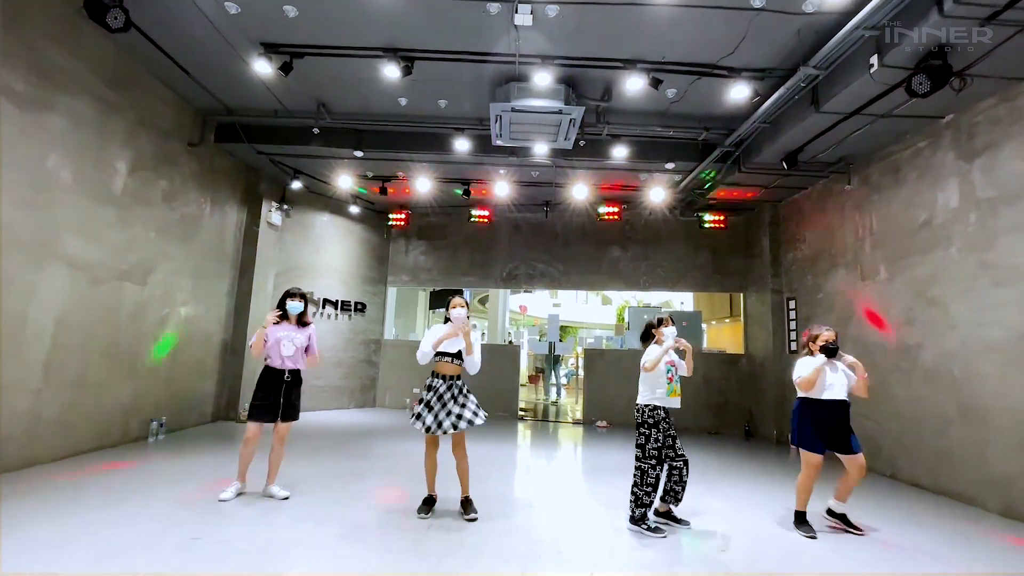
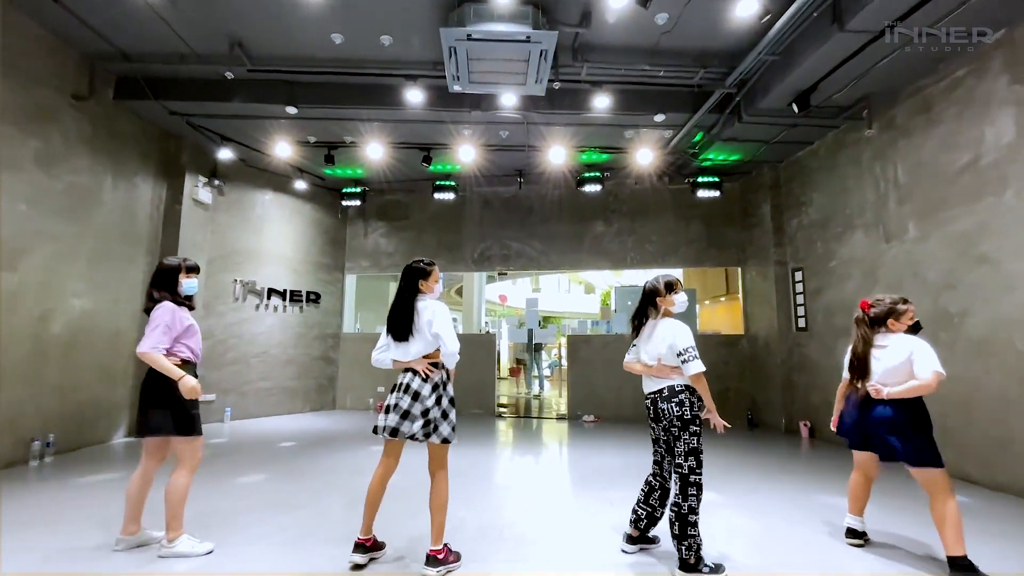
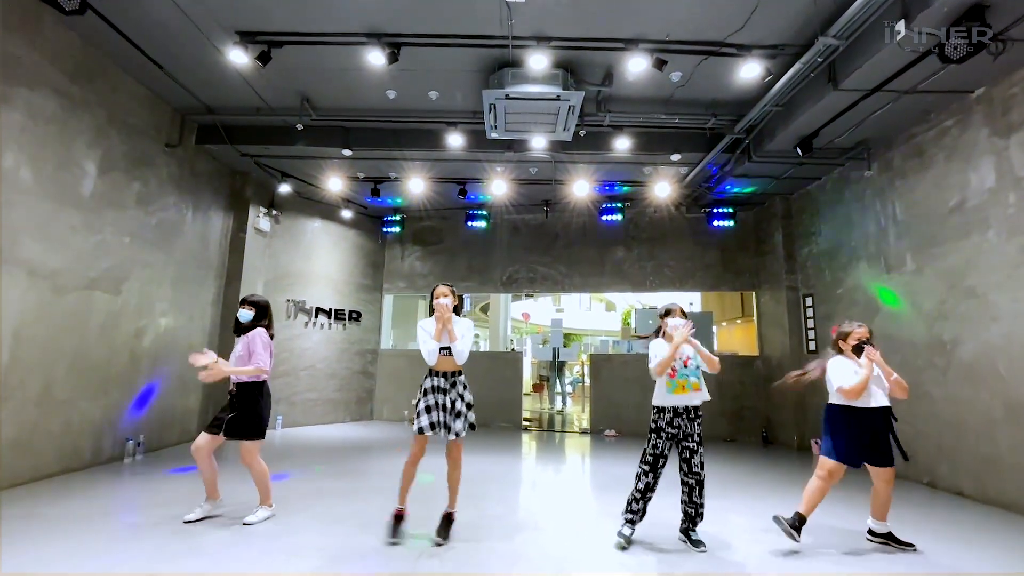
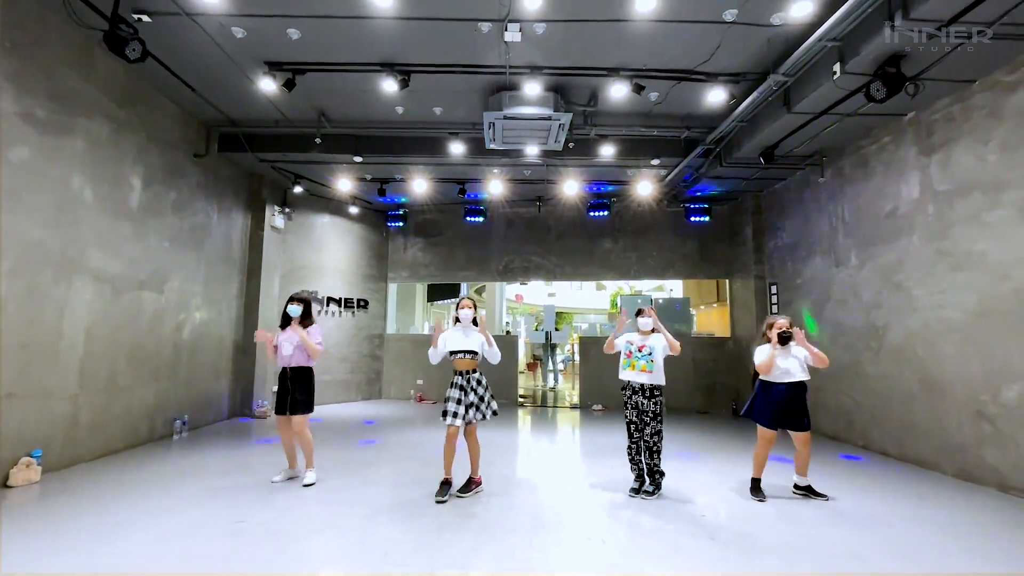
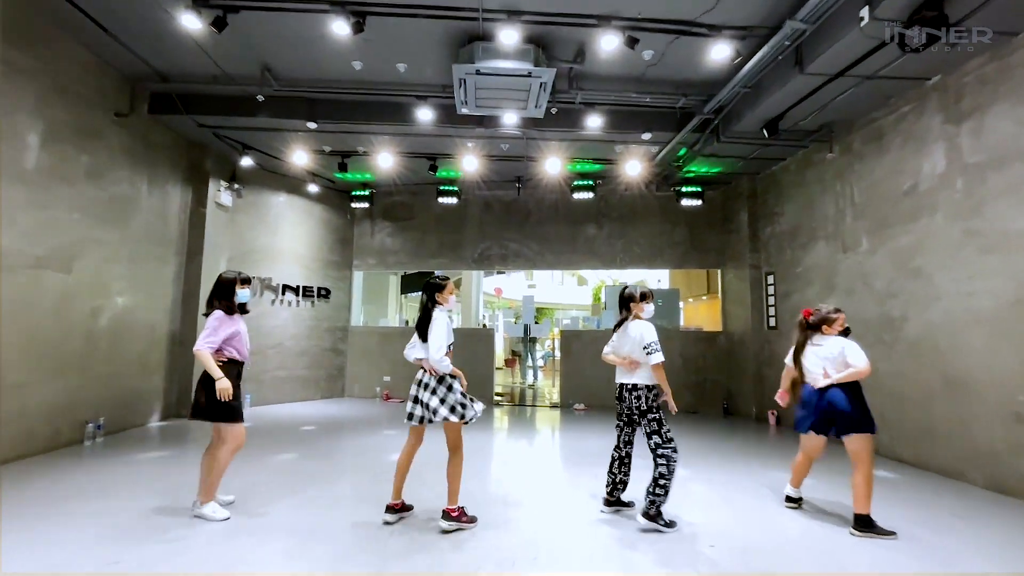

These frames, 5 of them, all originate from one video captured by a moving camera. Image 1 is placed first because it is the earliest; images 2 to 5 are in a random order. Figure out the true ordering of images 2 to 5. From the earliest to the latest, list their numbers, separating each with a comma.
3, 4, 5, 2
